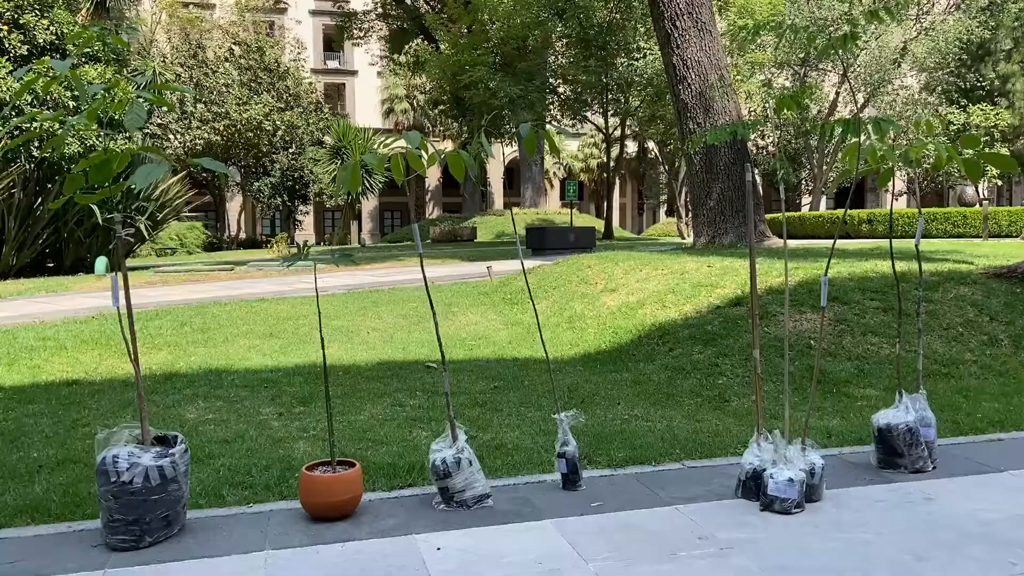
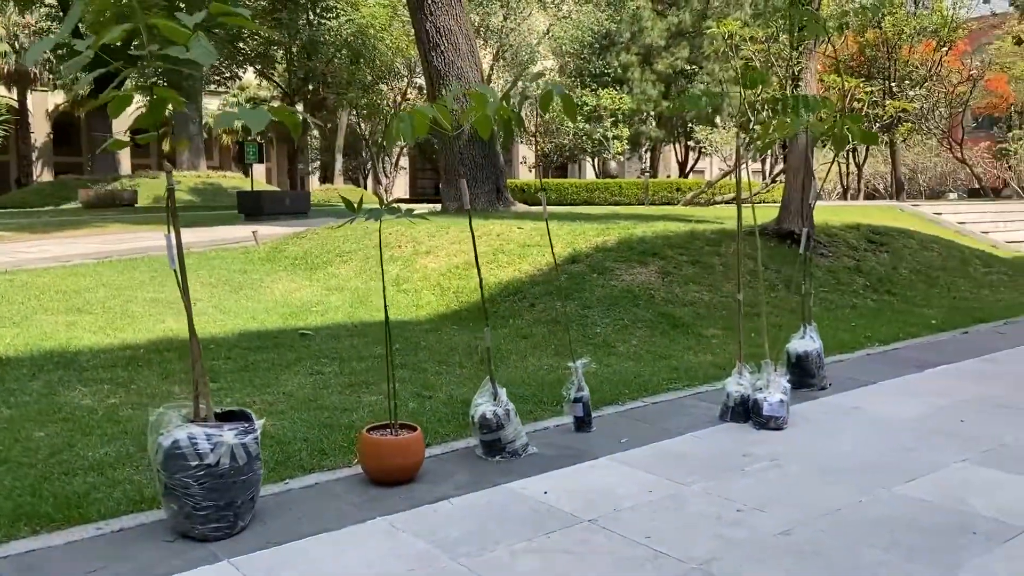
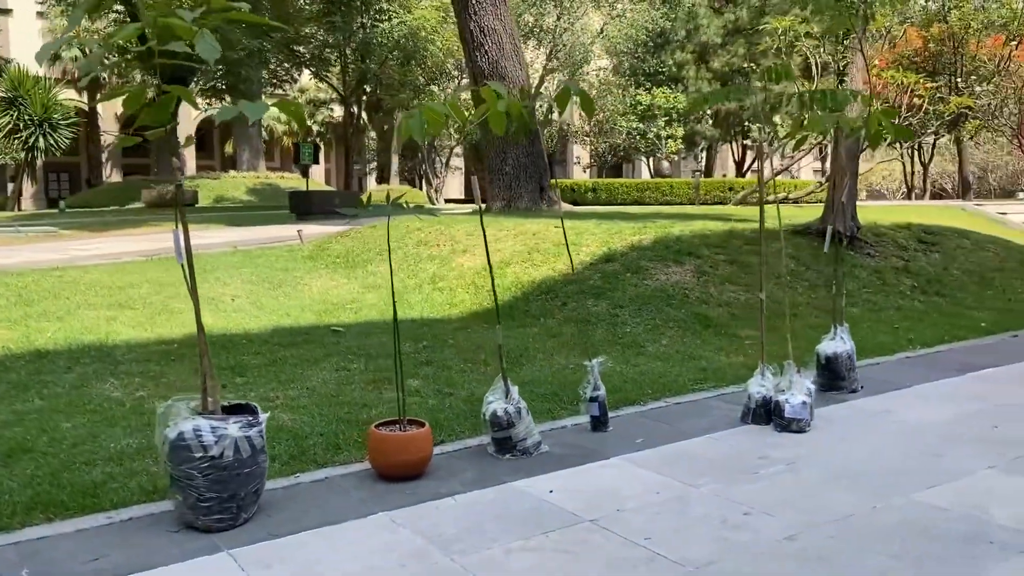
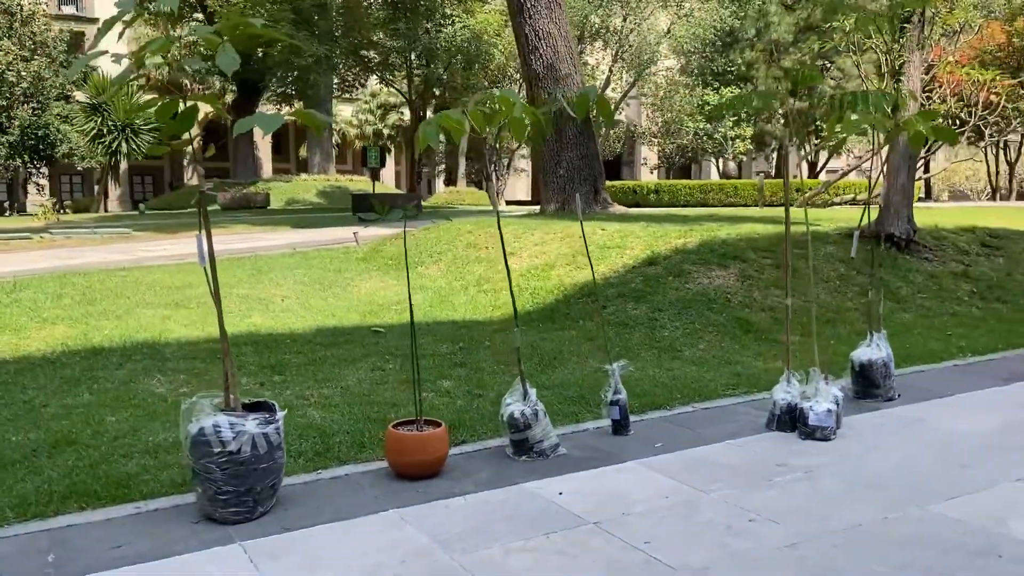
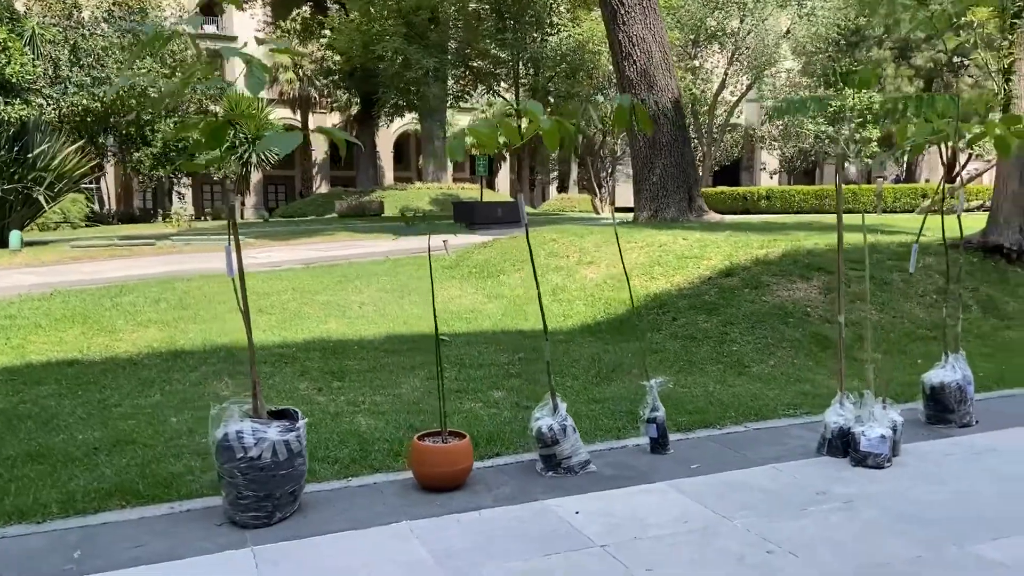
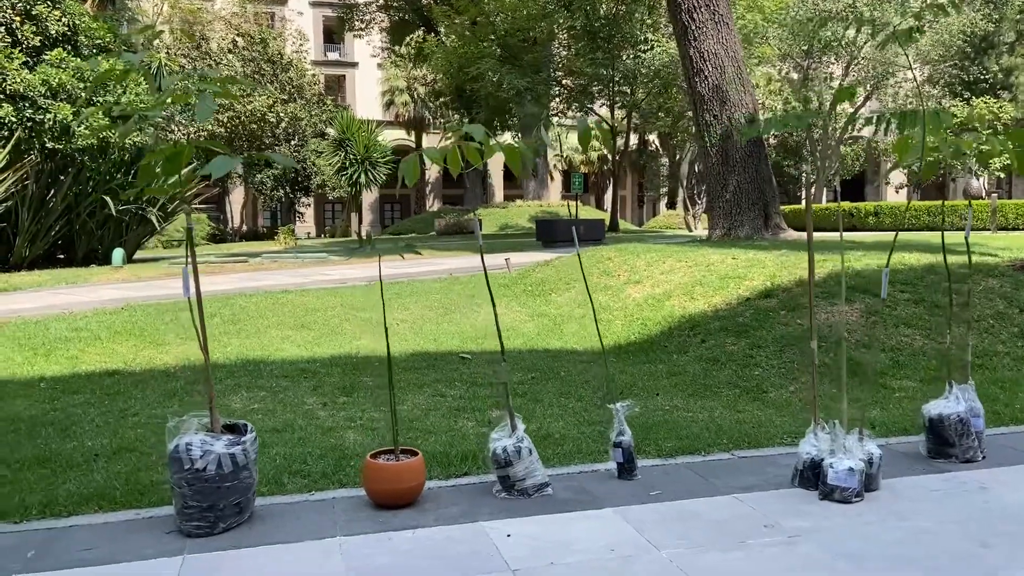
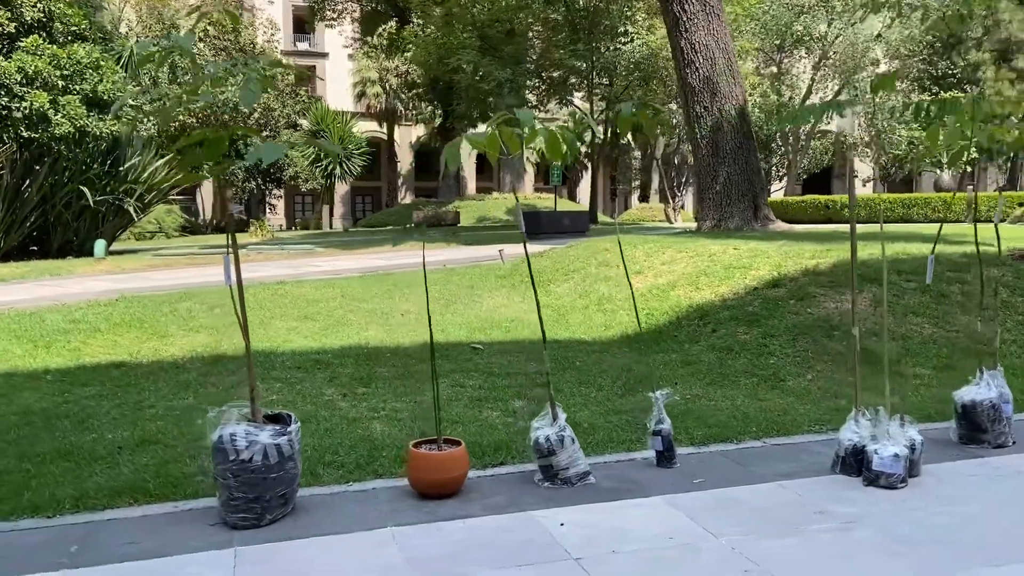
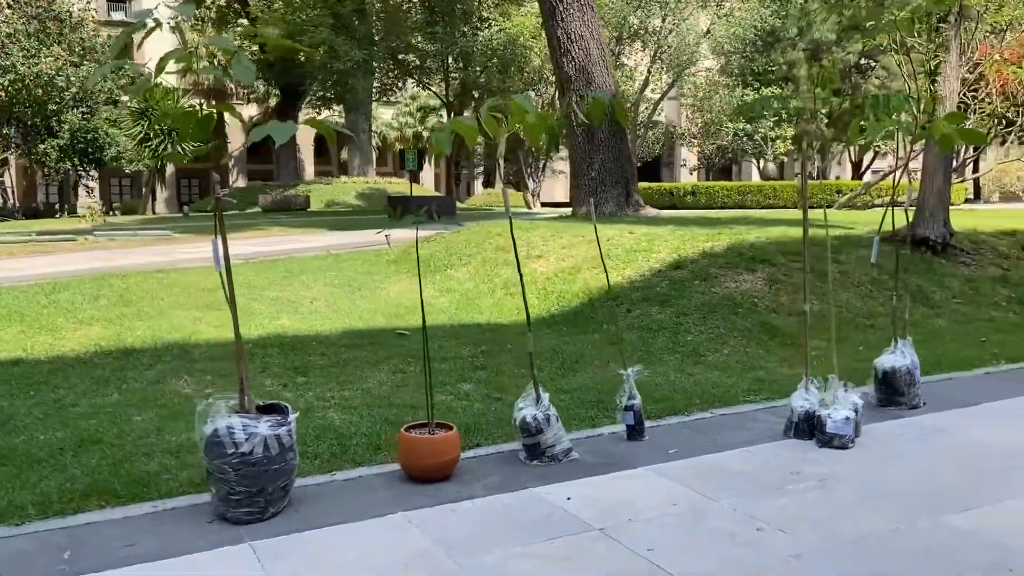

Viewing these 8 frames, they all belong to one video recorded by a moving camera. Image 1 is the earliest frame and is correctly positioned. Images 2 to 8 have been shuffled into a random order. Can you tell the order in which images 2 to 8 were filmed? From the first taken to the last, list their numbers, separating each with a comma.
6, 7, 5, 8, 4, 3, 2
